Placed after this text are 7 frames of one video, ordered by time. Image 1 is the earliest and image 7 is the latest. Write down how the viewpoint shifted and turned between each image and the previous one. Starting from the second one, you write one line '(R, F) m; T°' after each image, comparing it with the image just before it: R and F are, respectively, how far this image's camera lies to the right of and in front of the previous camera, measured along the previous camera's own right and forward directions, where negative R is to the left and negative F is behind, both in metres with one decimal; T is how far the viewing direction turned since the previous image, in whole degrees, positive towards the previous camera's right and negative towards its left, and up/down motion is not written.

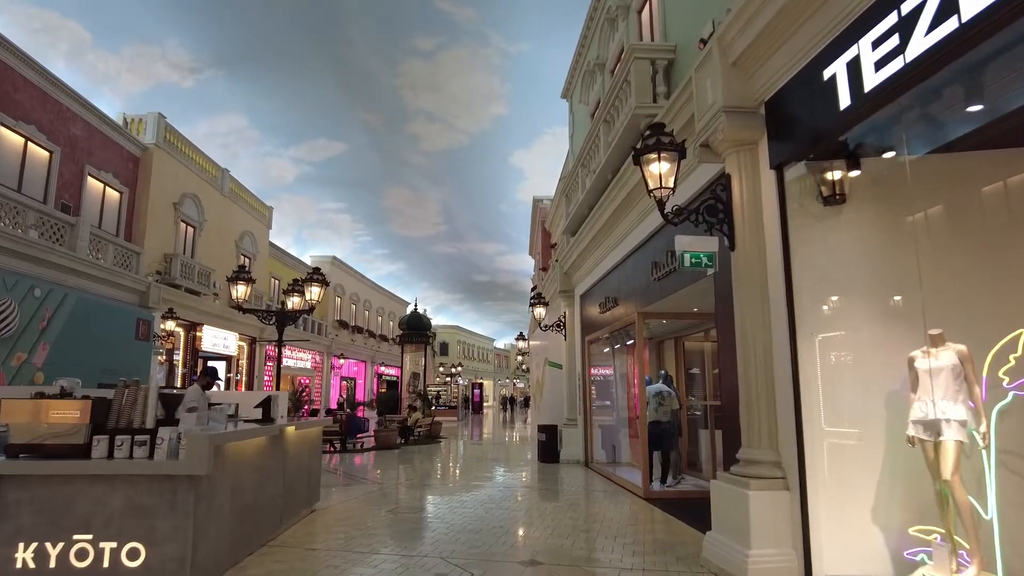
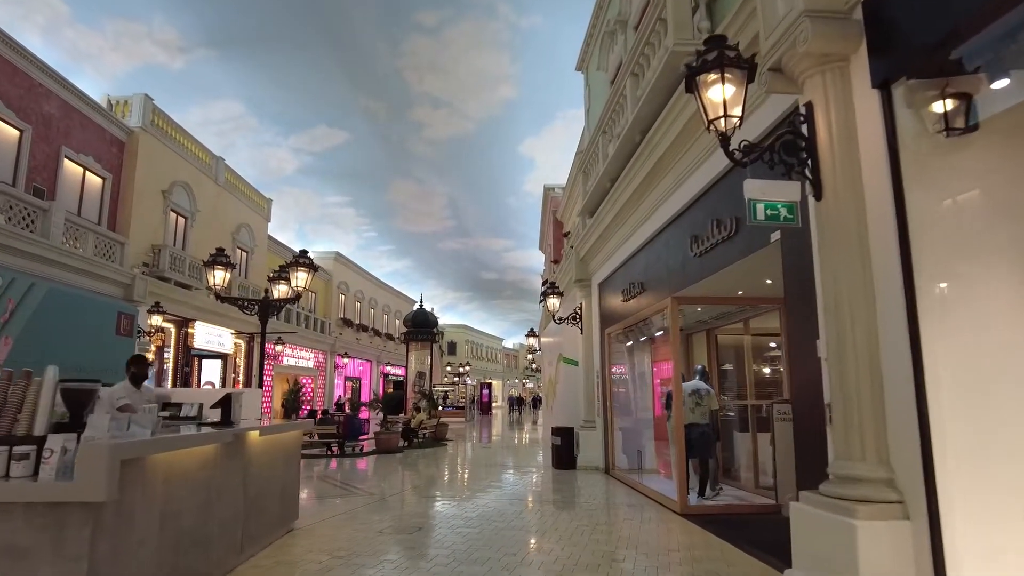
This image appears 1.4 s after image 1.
(0.0, +1.1) m; -1°
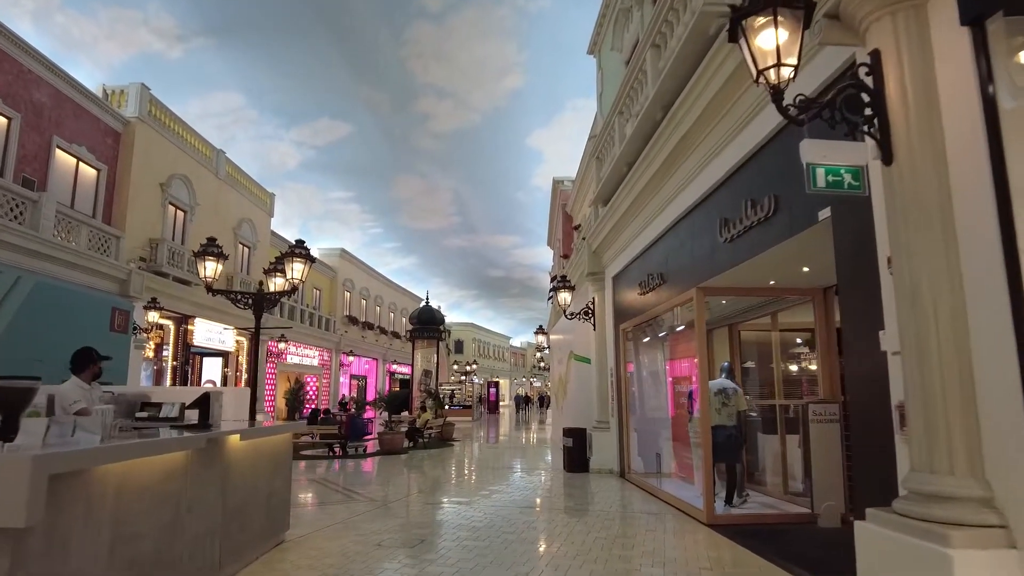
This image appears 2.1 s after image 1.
(0.0, +0.5) m; -1°
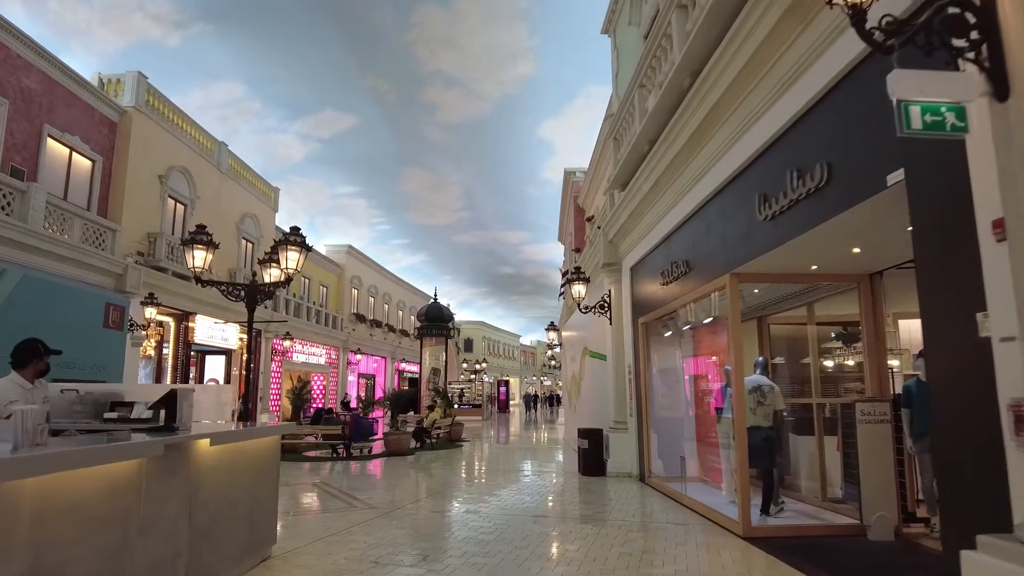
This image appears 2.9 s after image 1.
(0.0, +0.6) m; -1°
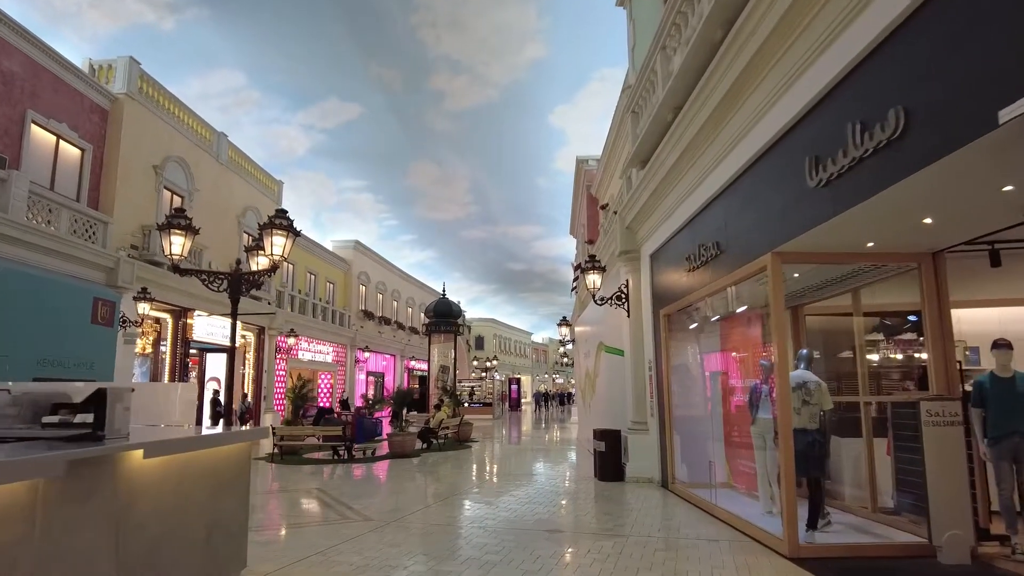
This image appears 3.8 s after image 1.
(0.0, +0.7) m; -1°
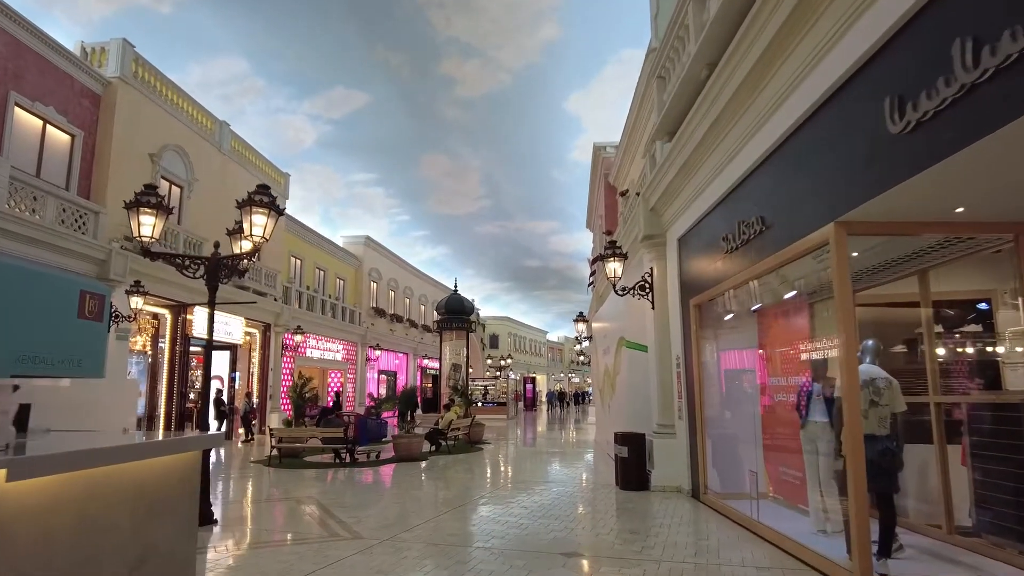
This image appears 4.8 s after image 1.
(0.0, +0.8) m; -1°
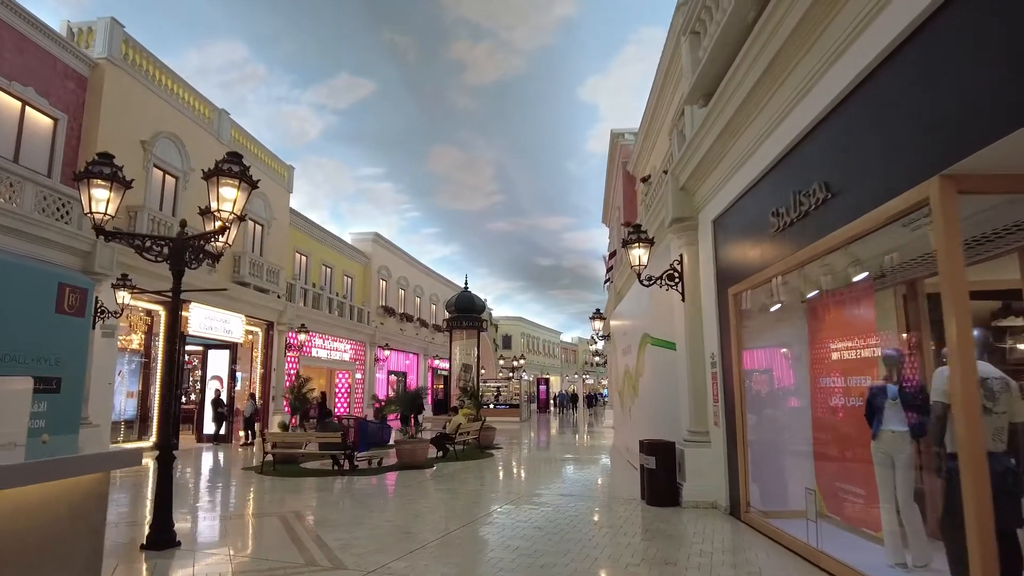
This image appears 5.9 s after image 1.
(0.0, +0.9) m; -1°
